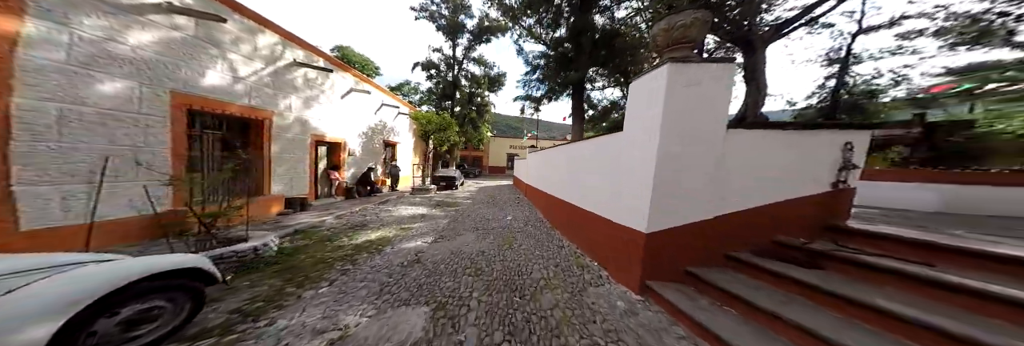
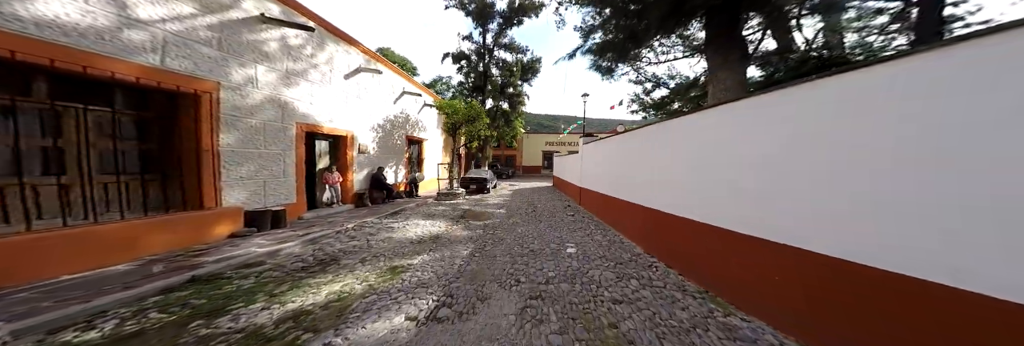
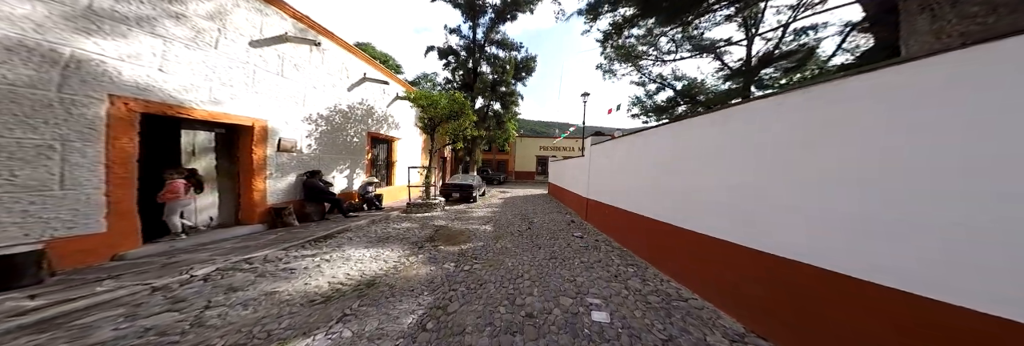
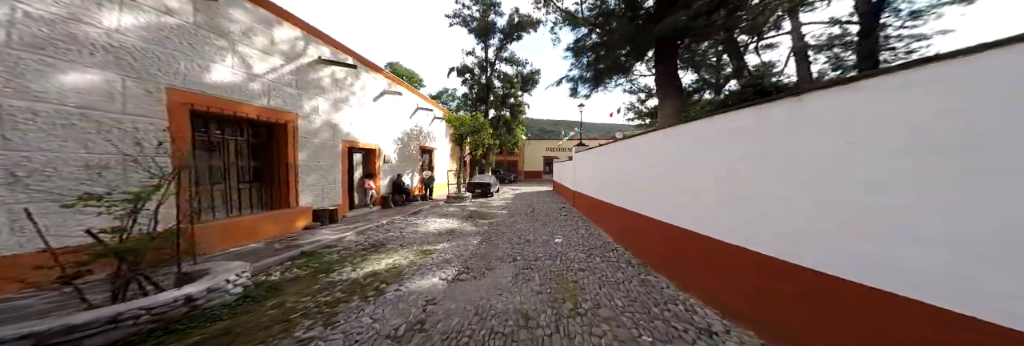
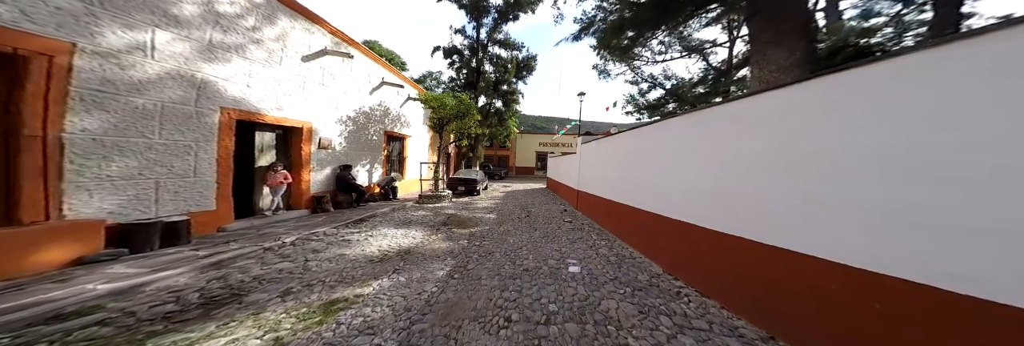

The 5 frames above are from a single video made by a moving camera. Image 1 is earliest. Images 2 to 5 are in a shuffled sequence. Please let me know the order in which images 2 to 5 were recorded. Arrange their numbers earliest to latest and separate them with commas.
4, 2, 5, 3
